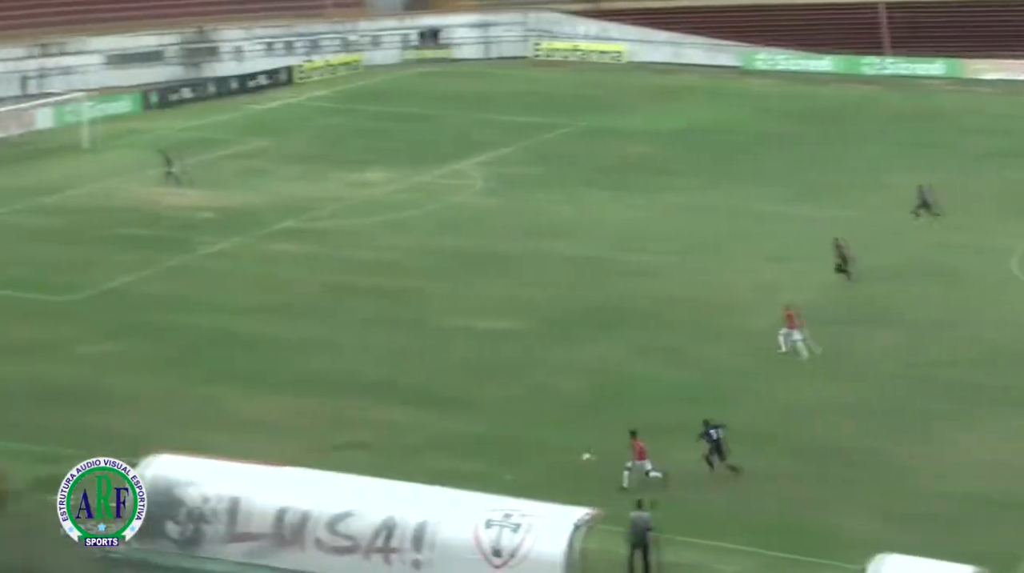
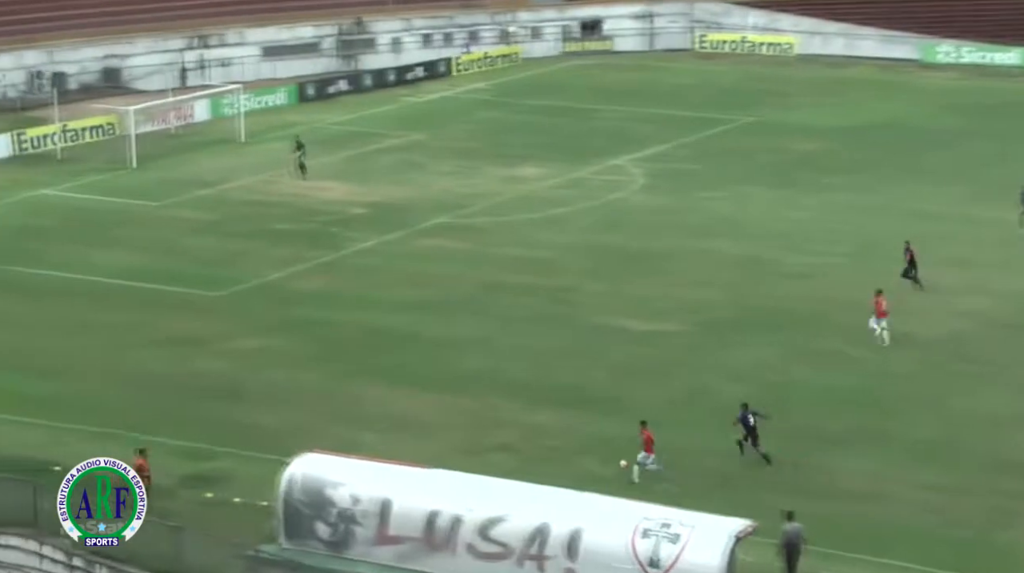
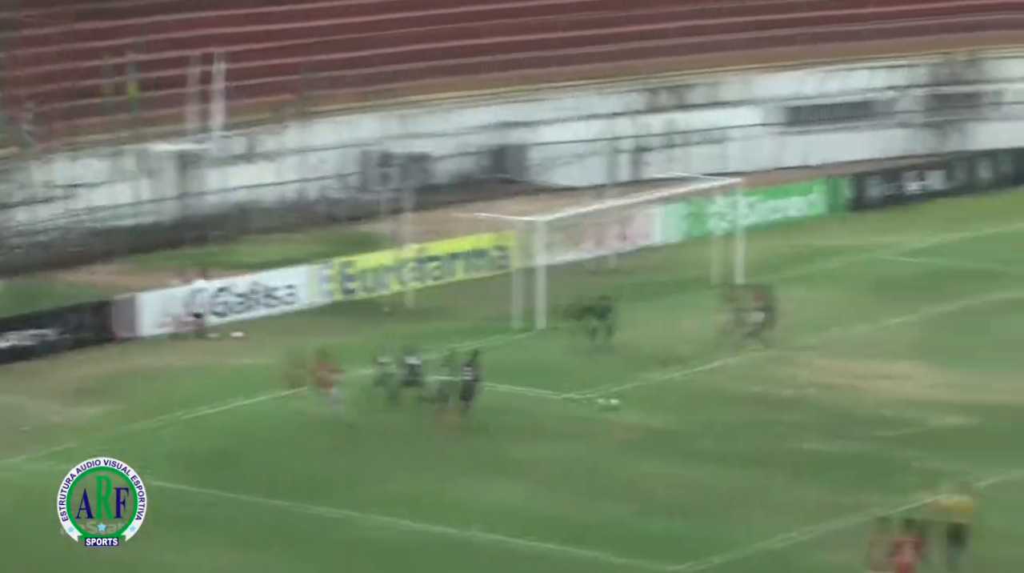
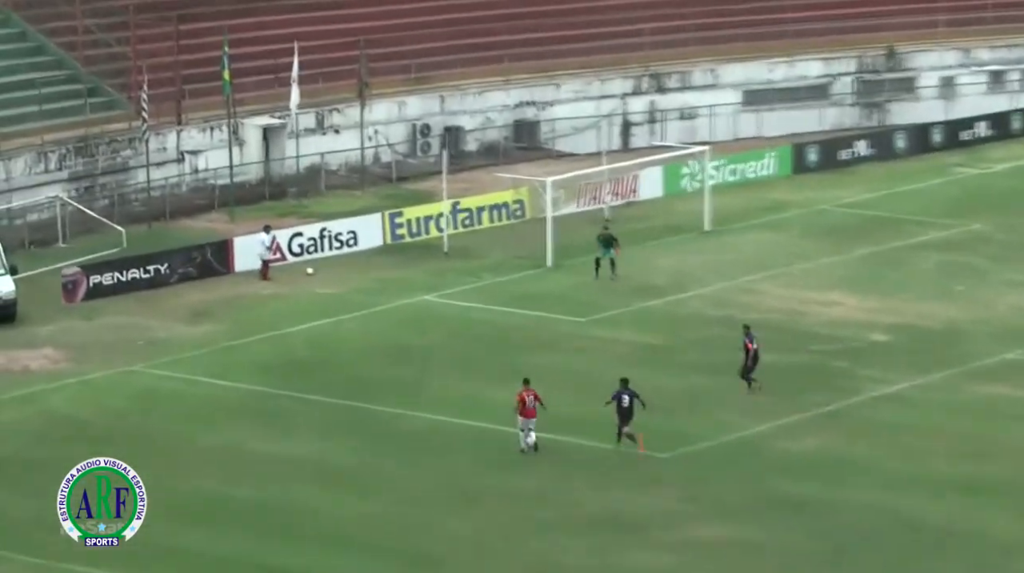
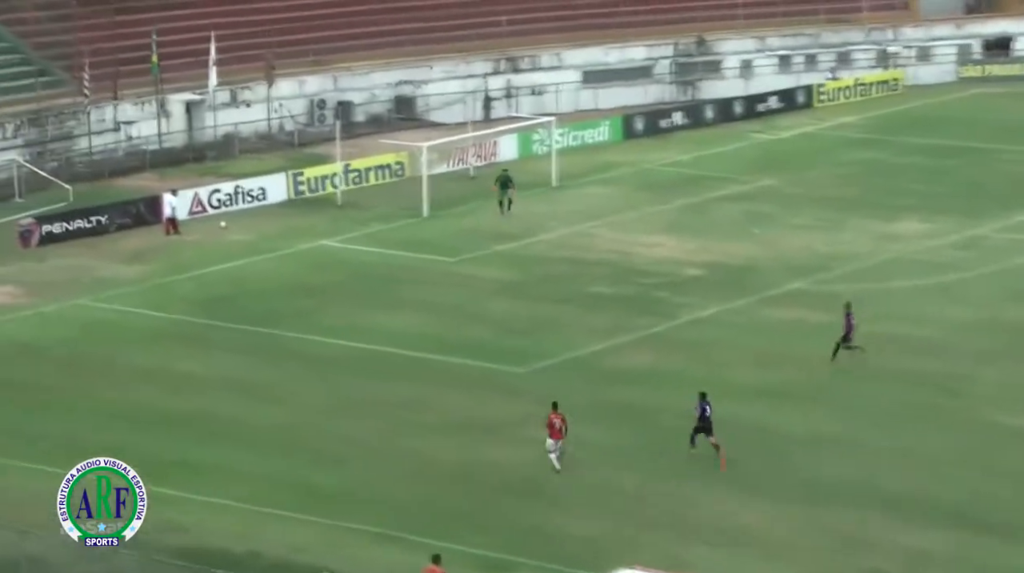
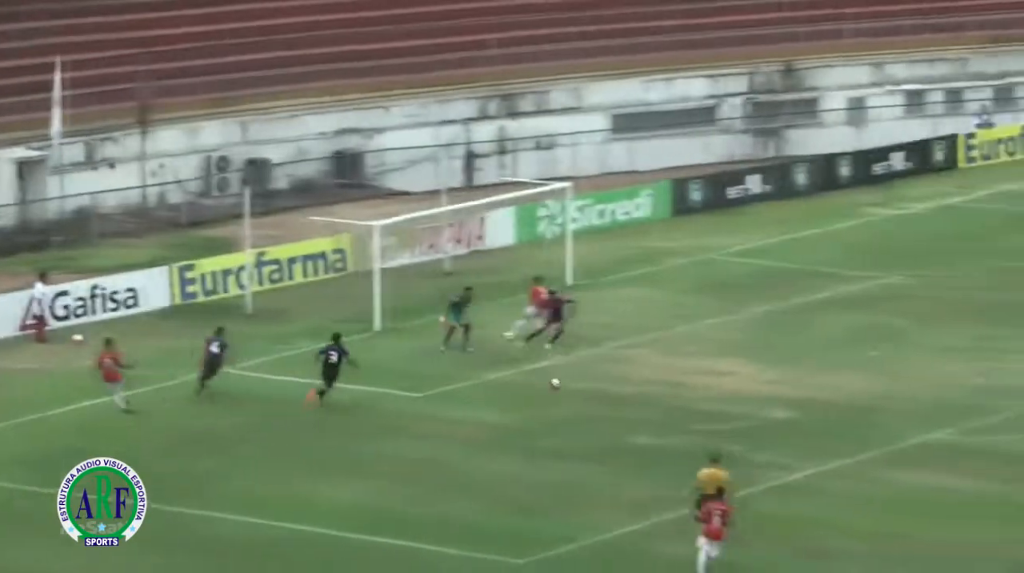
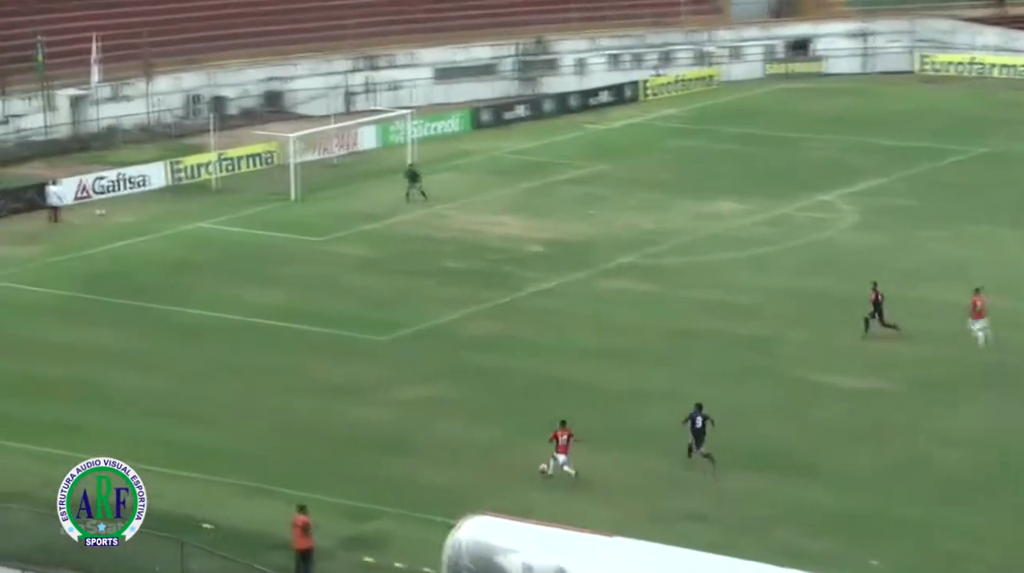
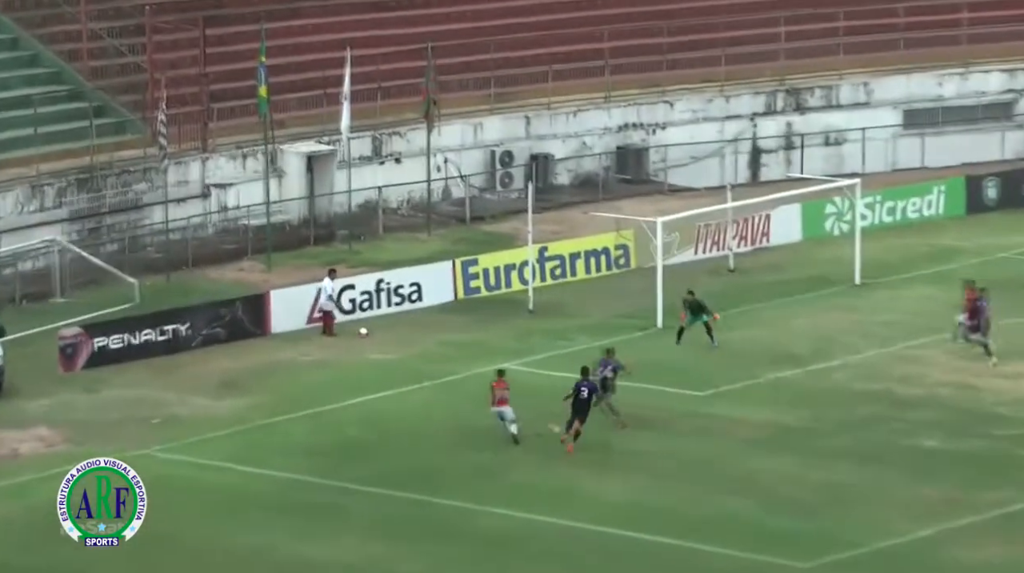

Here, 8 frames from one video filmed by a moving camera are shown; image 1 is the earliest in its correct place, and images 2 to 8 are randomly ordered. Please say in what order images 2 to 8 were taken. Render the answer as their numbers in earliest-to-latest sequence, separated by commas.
2, 7, 5, 4, 8, 3, 6
